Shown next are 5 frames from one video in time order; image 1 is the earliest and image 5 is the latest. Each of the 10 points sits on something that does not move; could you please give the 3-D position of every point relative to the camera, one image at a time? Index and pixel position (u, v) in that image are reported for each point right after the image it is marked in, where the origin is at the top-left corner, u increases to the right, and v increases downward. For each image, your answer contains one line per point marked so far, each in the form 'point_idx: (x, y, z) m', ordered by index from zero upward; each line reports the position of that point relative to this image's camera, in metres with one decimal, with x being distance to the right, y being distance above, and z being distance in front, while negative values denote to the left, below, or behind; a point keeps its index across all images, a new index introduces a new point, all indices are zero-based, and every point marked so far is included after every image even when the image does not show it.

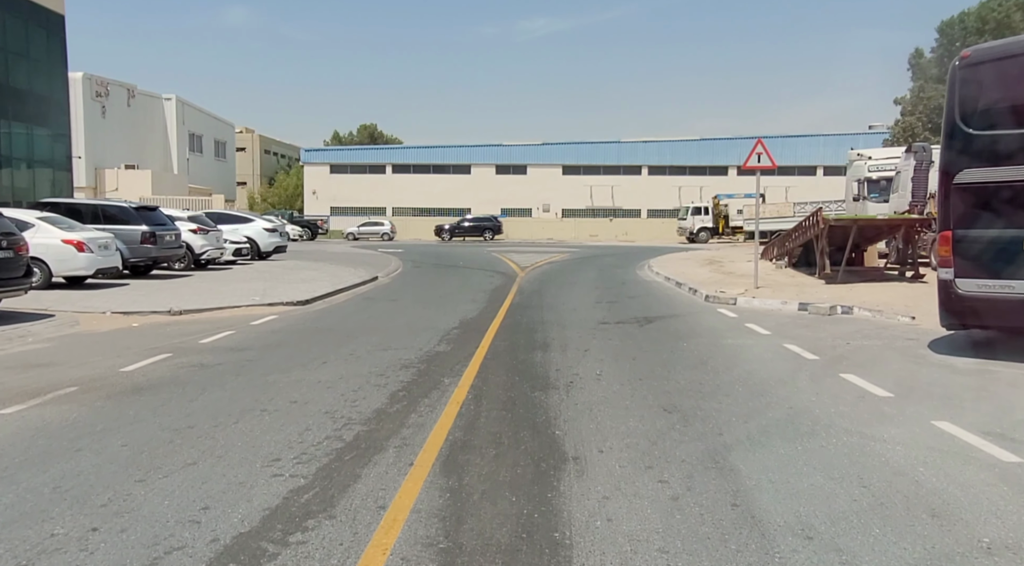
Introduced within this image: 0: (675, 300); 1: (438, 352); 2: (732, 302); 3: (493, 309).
0: (+3.4, -0.4, +16.5) m
1: (-1.0, -0.9, +10.4) m
2: (+4.2, -0.4, +15.6) m
3: (-0.3, -0.5, +15.7) m
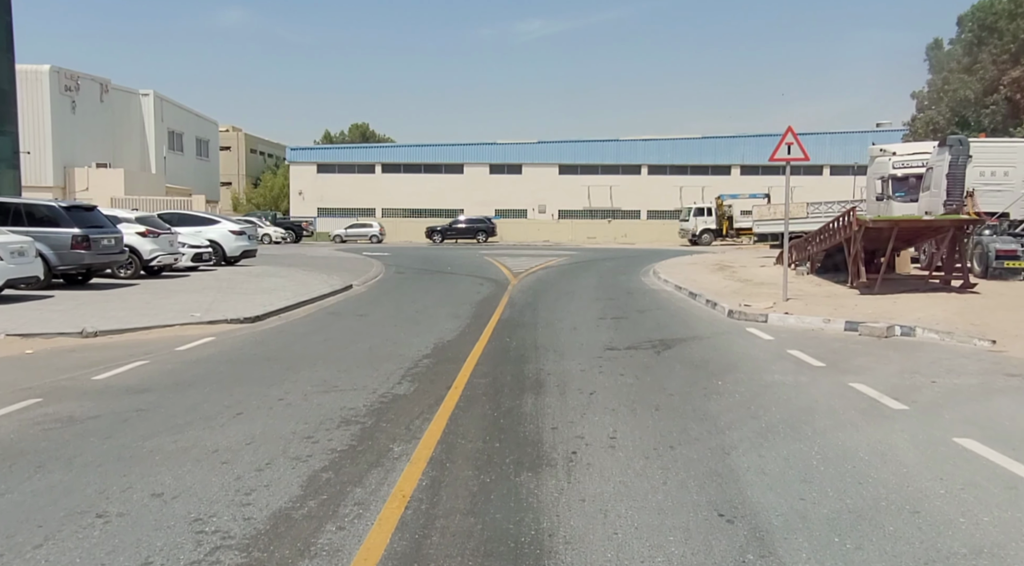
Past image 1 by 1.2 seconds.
0: (+3.2, -0.6, +14.1) m
1: (-1.1, -1.1, +7.9) m
2: (+4.0, -0.6, +13.1) m
3: (-0.5, -0.7, +13.2) m
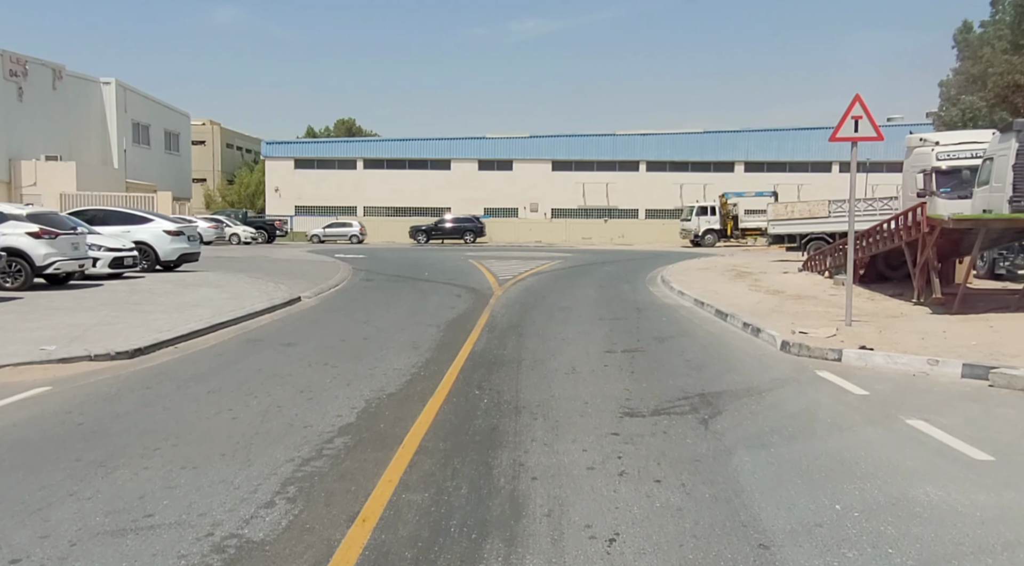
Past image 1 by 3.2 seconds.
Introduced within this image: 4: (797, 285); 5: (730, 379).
0: (+2.9, -0.8, +10.4) m
1: (-1.4, -1.4, +4.2) m
2: (+3.7, -0.8, +9.4) m
3: (-0.8, -1.0, +9.4) m
4: (+6.9, 0.0, +19.6) m
5: (+2.3, -1.0, +8.5) m
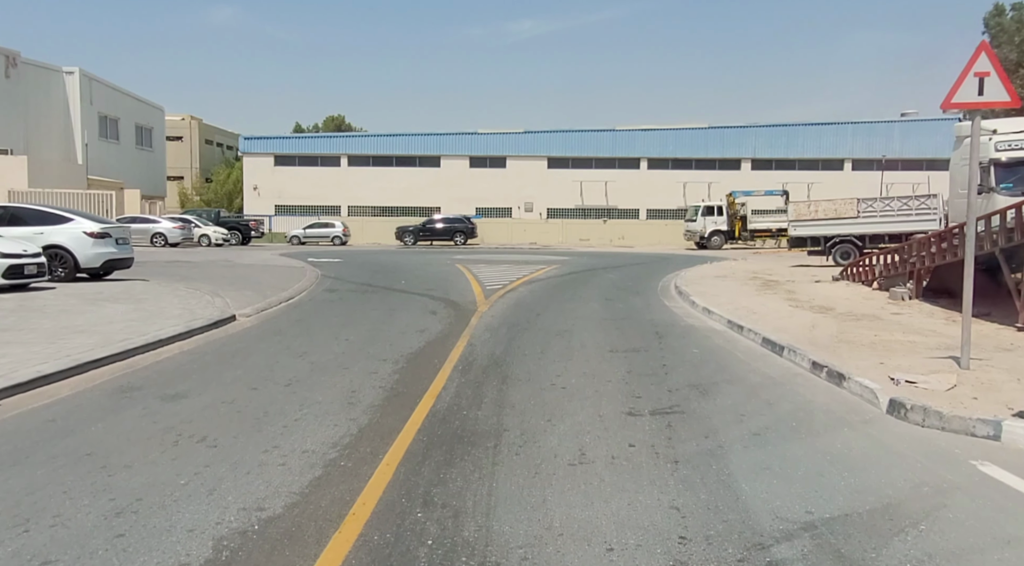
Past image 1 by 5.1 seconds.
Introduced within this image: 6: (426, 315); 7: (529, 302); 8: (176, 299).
0: (+2.7, -1.1, +7.0) m
1: (-1.6, -1.6, +0.8) m
2: (+3.5, -1.1, +6.0) m
3: (-1.0, -1.3, +6.1) m
4: (+6.6, -0.3, +16.2) m
5: (+2.1, -1.3, +5.2) m
6: (-1.6, -0.6, +15.1) m
7: (+0.3, -0.4, +17.1) m
8: (-6.4, -0.3, +15.6) m
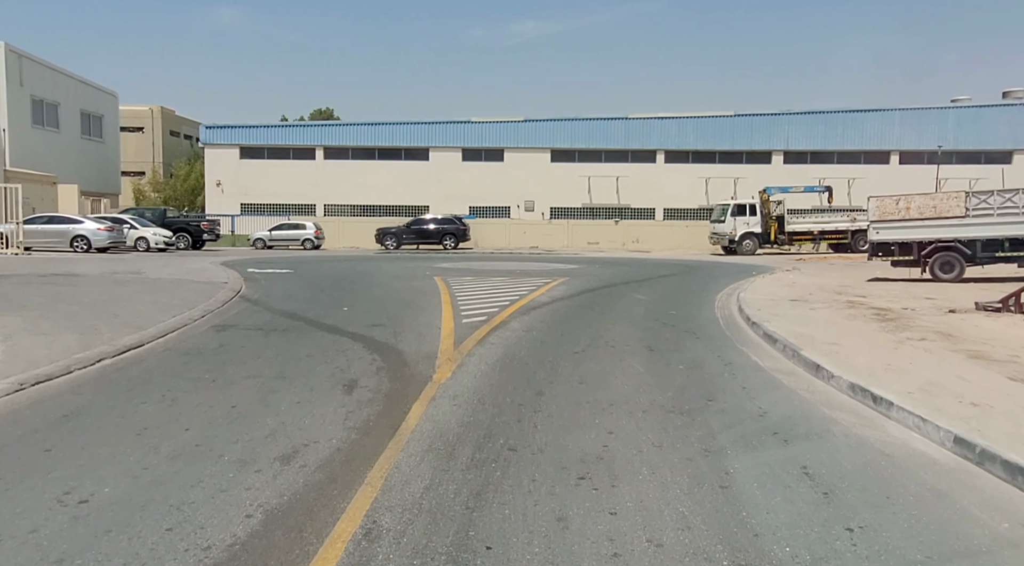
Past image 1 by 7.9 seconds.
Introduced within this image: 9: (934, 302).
0: (+2.4, -1.6, +0.1) m
1: (-1.8, -2.1, -6.2) m
2: (+3.3, -1.6, -0.9) m
3: (-1.3, -1.8, -0.9) m
4: (+6.4, -0.8, +9.3) m
5: (+1.9, -1.8, -1.8) m
6: (-1.8, -1.1, +8.2) m
7: (+0.1, -0.9, +10.1) m
8: (-6.6, -0.8, +8.6) m
9: (+8.3, -0.3, +16.0) m
